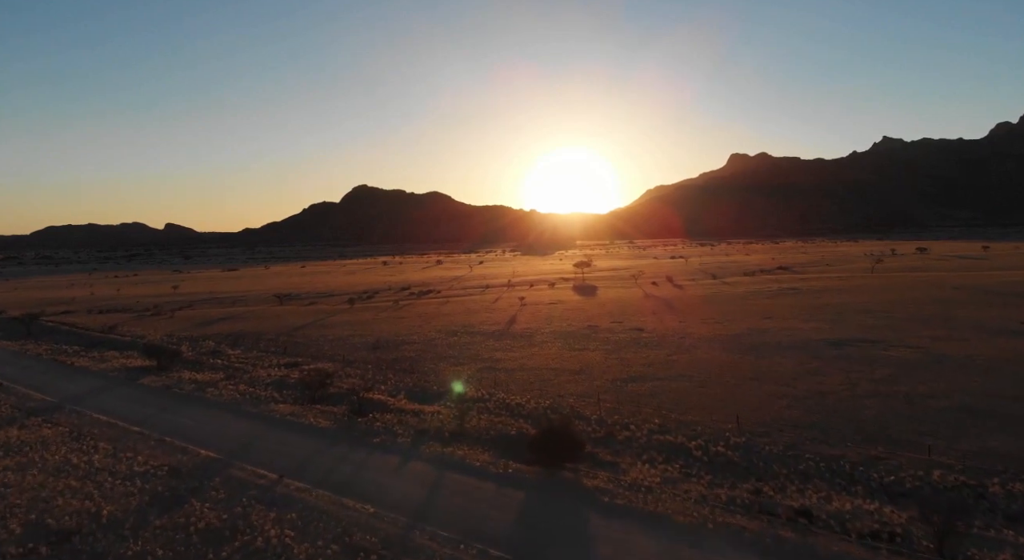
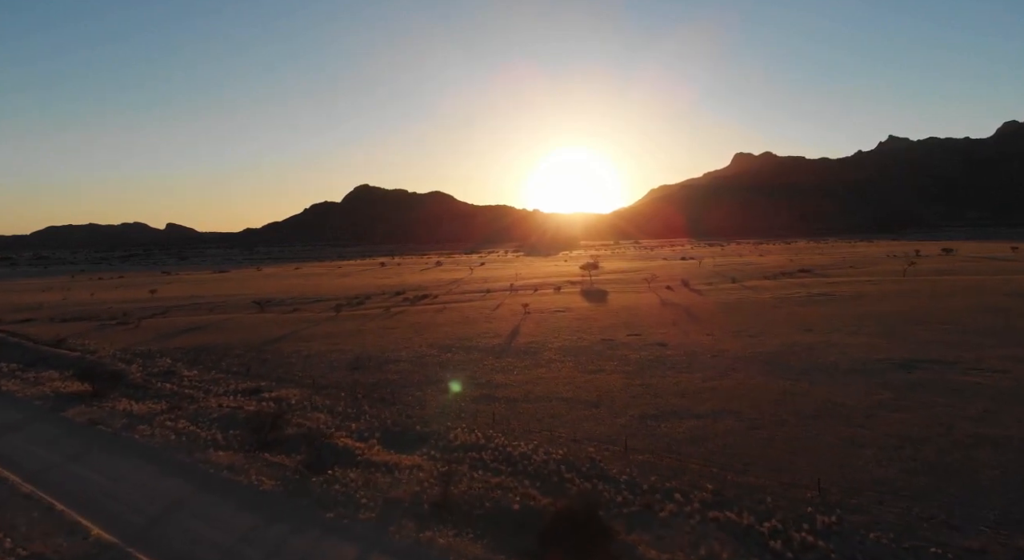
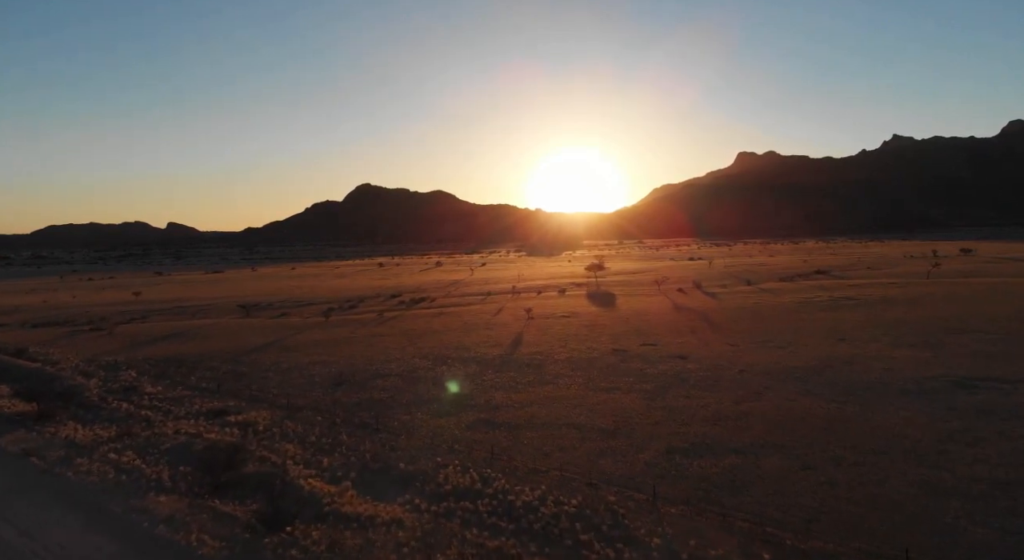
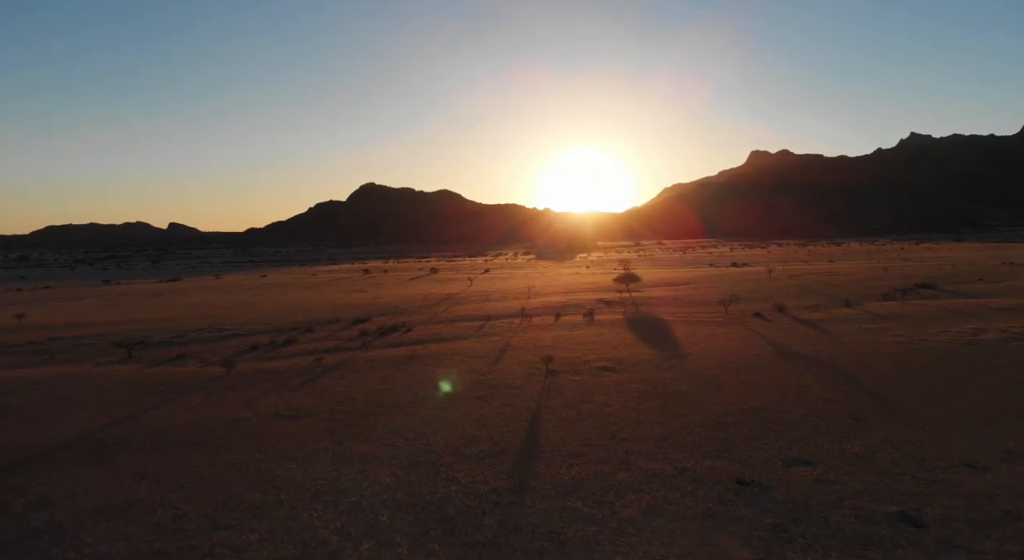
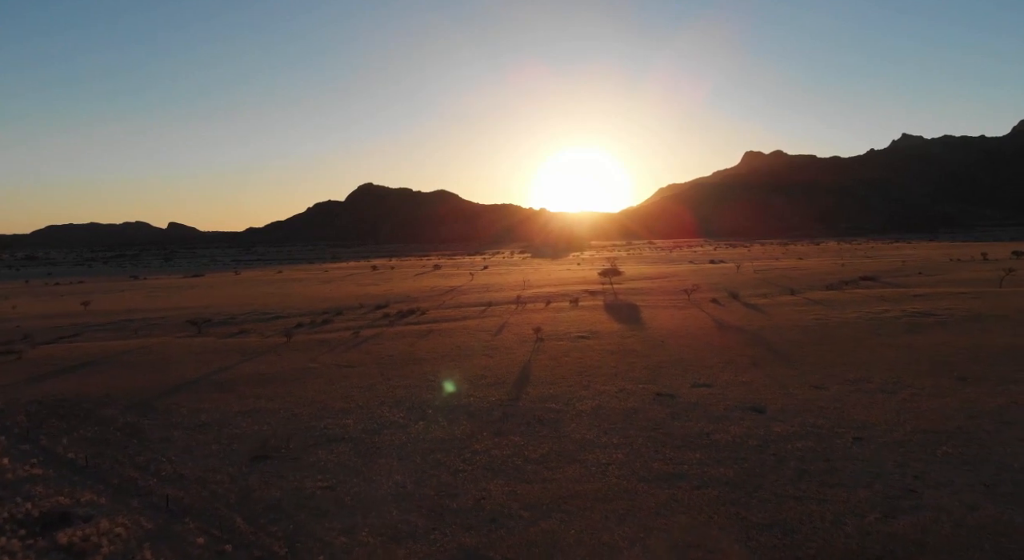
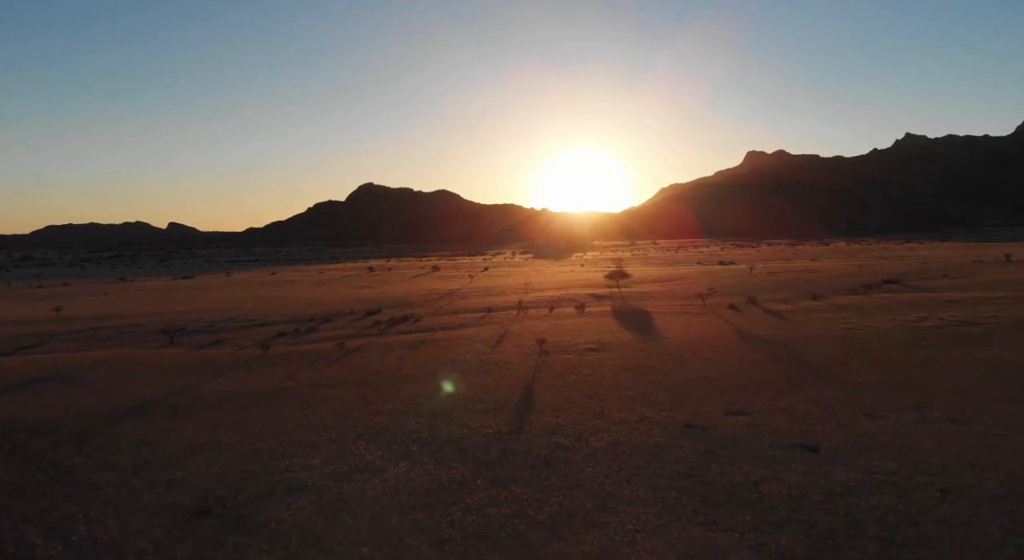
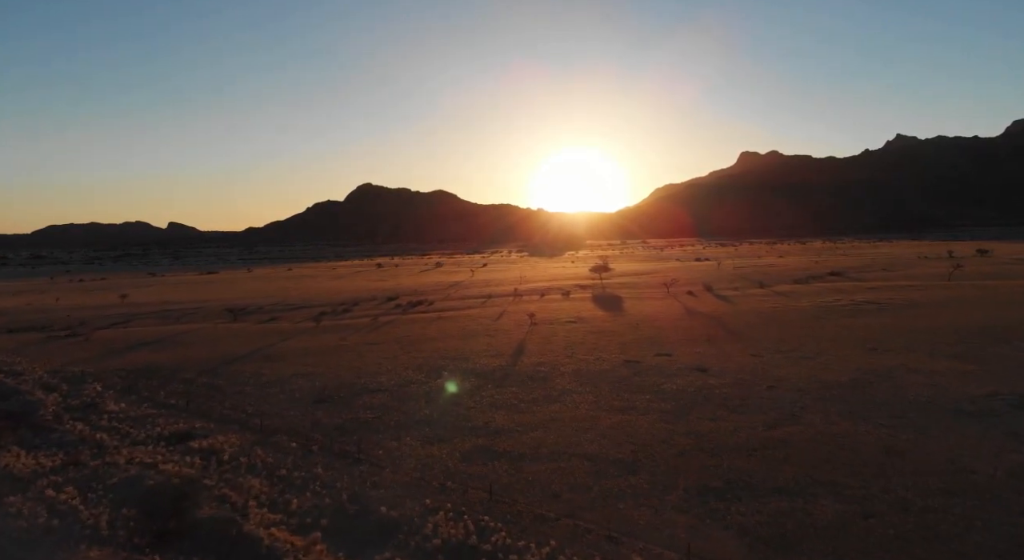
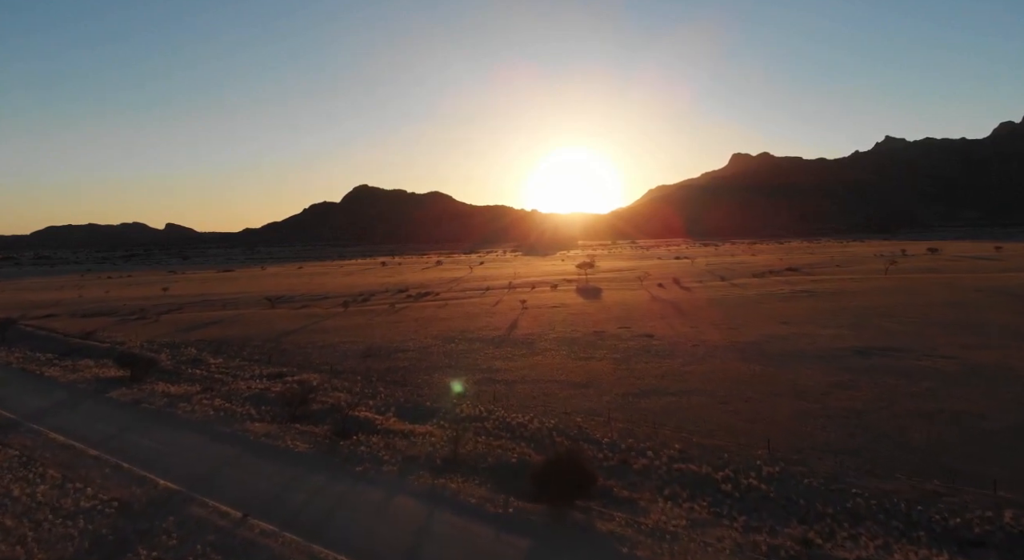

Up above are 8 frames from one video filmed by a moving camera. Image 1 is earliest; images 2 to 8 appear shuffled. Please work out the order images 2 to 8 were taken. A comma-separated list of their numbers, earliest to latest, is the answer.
8, 2, 3, 7, 5, 6, 4
